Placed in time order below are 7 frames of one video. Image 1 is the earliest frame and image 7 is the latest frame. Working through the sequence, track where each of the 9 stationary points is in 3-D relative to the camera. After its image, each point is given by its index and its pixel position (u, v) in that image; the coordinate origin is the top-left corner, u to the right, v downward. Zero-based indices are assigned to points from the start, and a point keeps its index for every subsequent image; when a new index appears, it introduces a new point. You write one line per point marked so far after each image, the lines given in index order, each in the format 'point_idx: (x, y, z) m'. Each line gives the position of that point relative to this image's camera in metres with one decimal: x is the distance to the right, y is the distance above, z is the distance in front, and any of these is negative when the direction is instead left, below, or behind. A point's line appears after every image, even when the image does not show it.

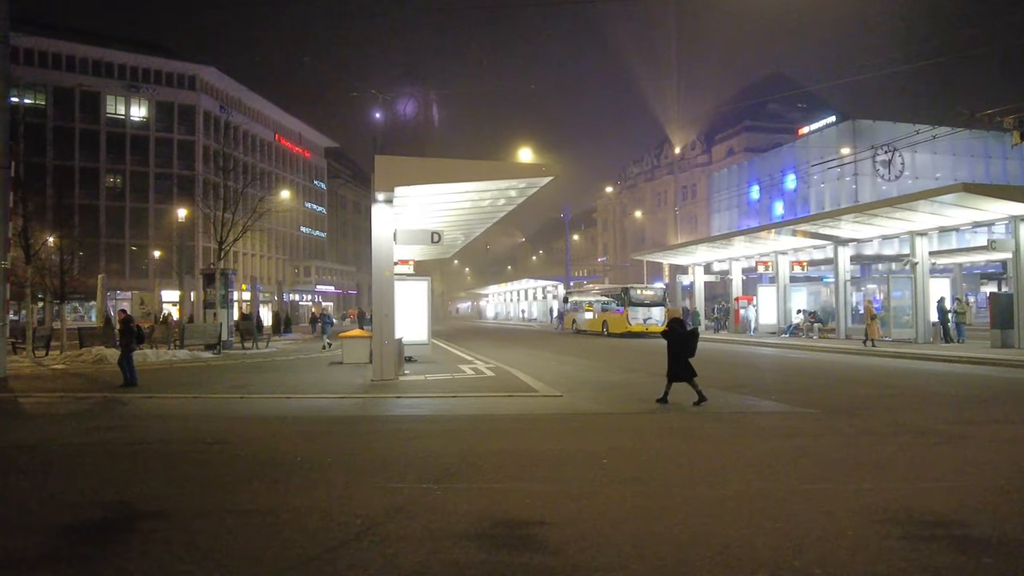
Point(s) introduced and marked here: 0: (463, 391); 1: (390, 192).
0: (-1.1, -2.2, +16.3) m
1: (-2.7, +2.2, +17.0) m
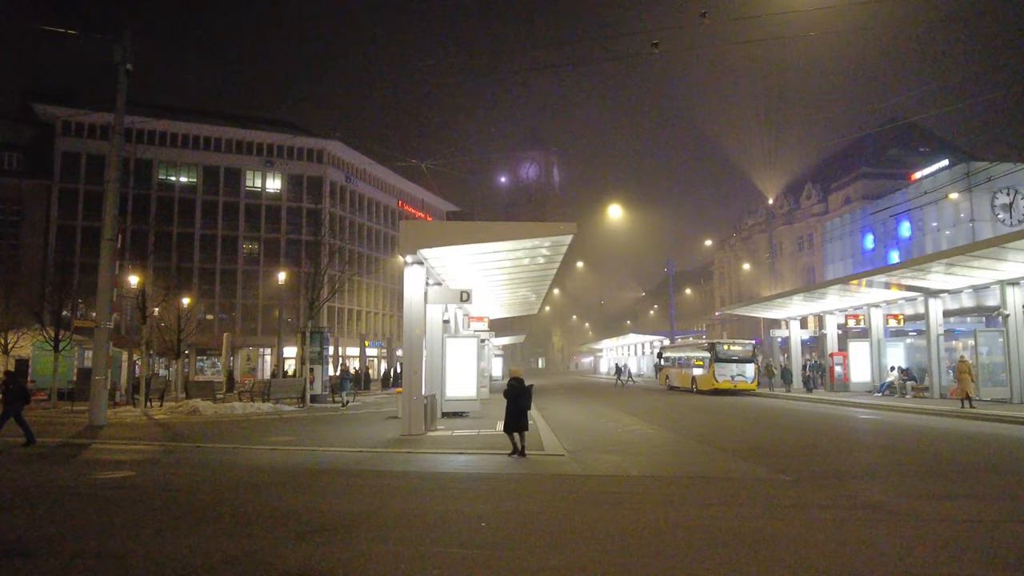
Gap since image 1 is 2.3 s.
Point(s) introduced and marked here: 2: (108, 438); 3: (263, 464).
0: (-0.8, -3.5, +16.8) m
1: (-2.3, +0.8, +18.1) m
2: (-10.5, -3.9, +19.8) m
3: (-5.0, -3.5, +15.1) m
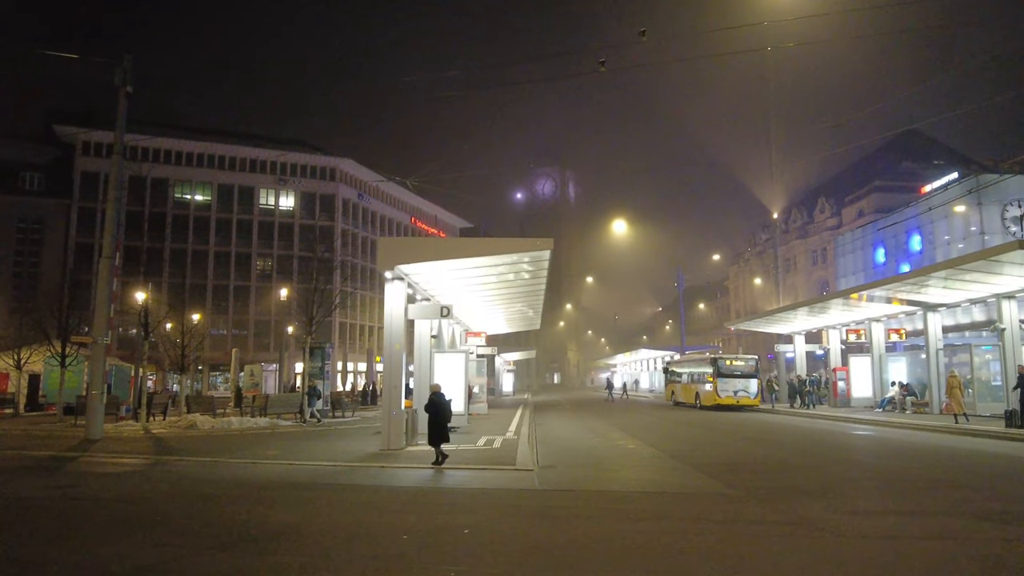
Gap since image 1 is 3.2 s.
0: (-1.4, -3.9, +16.9) m
1: (-2.8, +0.4, +18.4) m
2: (-10.9, -4.3, +20.3) m
3: (-5.6, -3.8, +15.3) m
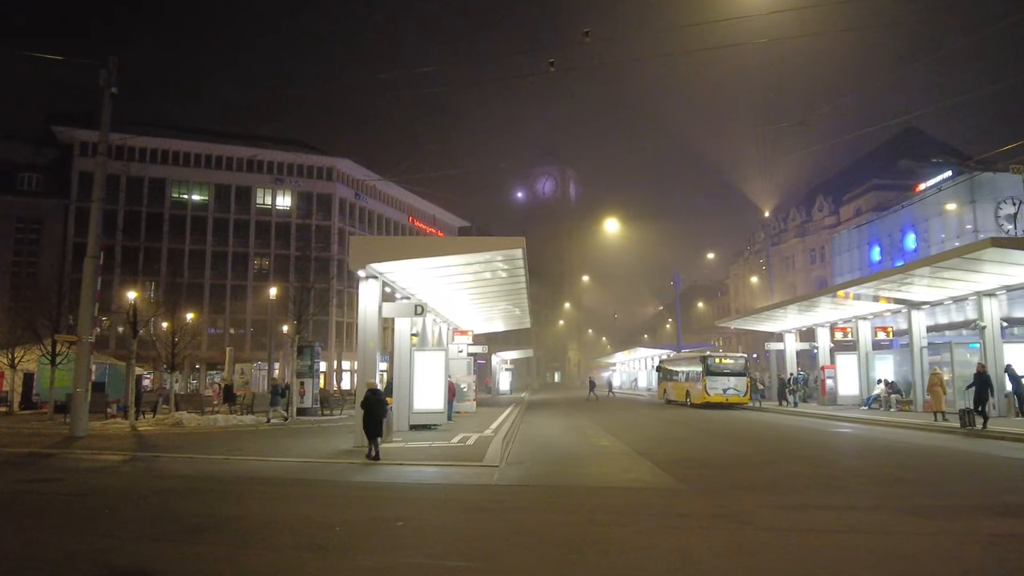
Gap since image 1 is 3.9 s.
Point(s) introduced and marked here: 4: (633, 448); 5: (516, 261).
0: (-2.0, -3.8, +17.1) m
1: (-3.5, +0.5, +18.5) m
2: (-11.6, -4.3, +20.5) m
3: (-6.3, -3.8, +15.5) m
4: (+2.9, -3.9, +18.5) m
5: (+0.1, +0.7, +19.5) m
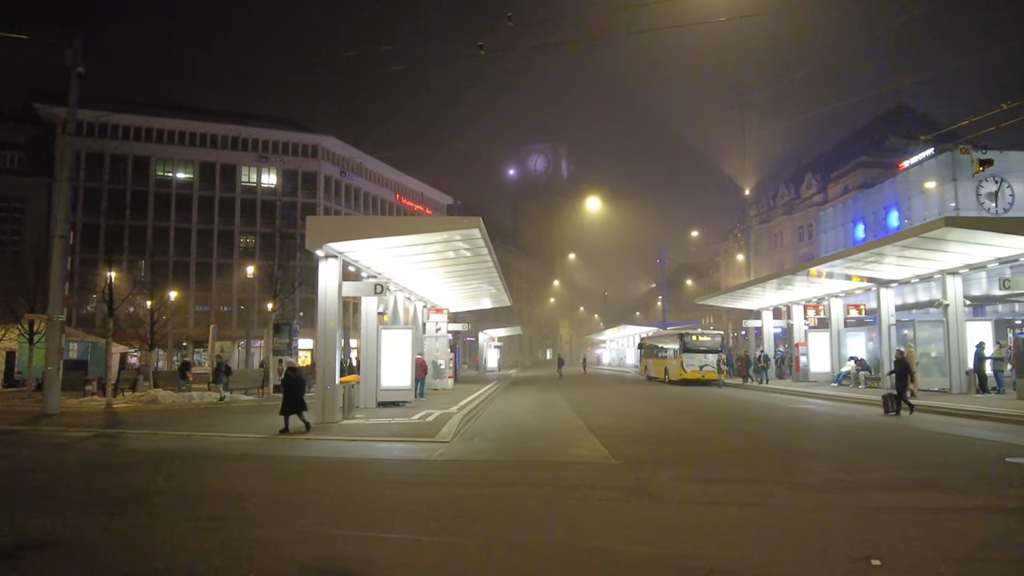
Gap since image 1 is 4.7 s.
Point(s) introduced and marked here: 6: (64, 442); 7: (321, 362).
0: (-3.1, -3.3, +17.3) m
1: (-4.5, +1.0, +18.6) m
2: (-12.6, -3.7, +20.8) m
3: (-7.3, -3.3, +15.8) m
4: (+1.9, -3.3, +18.8) m
5: (-0.9, +1.2, +19.6) m
6: (-10.0, -3.4, +17.1) m
7: (-4.7, -1.8, +18.6) m
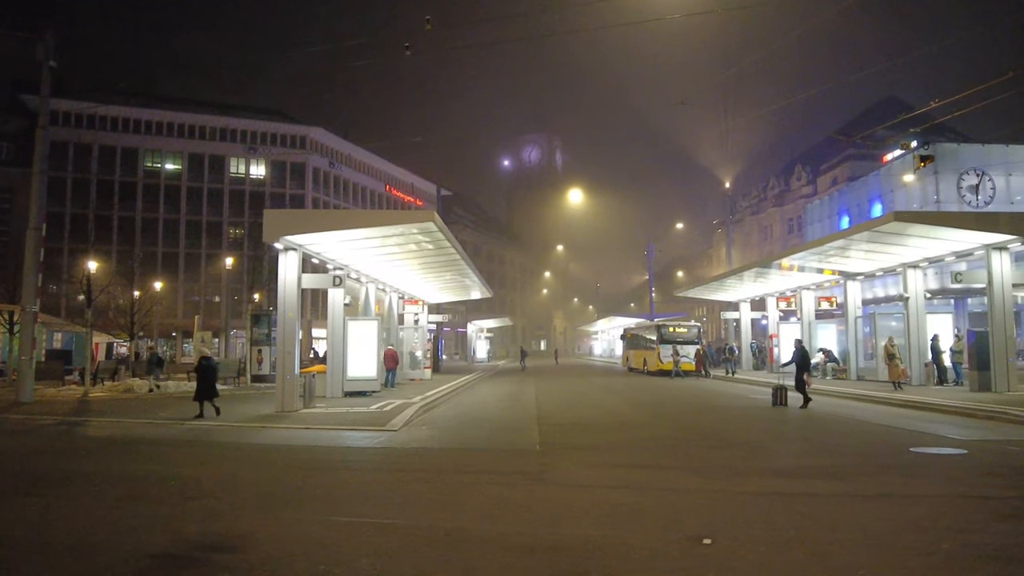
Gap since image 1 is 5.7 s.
0: (-4.2, -3.1, +17.7) m
1: (-5.6, +1.2, +18.9) m
2: (-13.6, -3.4, +21.2) m
3: (-8.4, -3.1, +16.2) m
4: (+0.8, -3.1, +19.1) m
5: (-2.0, +1.5, +19.9) m
6: (-11.1, -3.2, +17.5) m
7: (-5.7, -1.6, +19.0) m
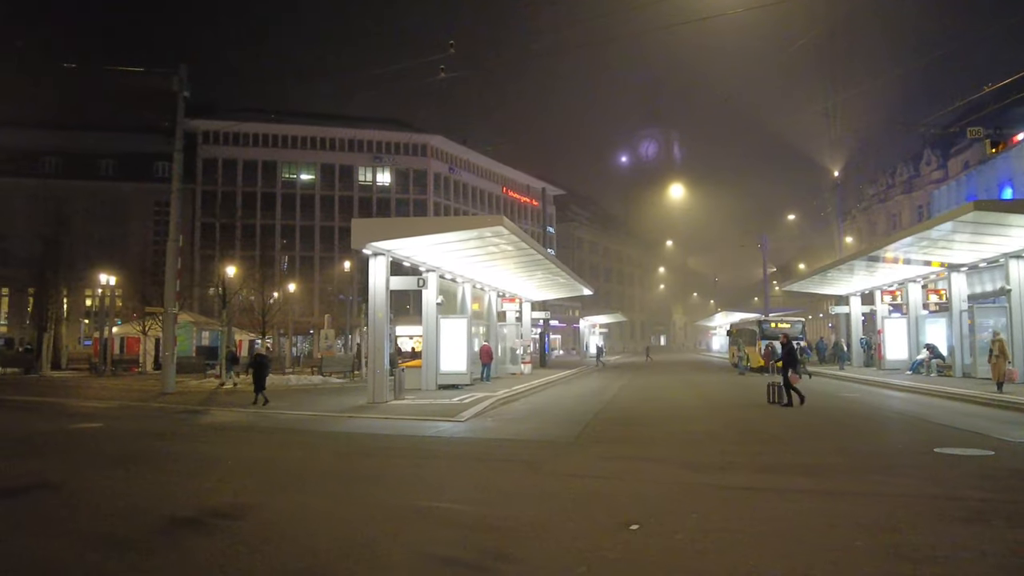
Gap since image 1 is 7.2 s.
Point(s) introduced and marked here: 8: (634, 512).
0: (-2.5, -3.2, +19.3) m
1: (-3.7, +1.1, +20.8) m
2: (-11.2, -3.6, +24.5) m
3: (-6.9, -3.3, +18.6) m
4: (+2.7, -3.1, +19.8) m
5: (-0.1, +1.4, +21.1) m
6: (-9.3, -3.4, +20.4) m
7: (-3.8, -1.7, +20.9) m
8: (+1.2, -2.2, +7.5) m
